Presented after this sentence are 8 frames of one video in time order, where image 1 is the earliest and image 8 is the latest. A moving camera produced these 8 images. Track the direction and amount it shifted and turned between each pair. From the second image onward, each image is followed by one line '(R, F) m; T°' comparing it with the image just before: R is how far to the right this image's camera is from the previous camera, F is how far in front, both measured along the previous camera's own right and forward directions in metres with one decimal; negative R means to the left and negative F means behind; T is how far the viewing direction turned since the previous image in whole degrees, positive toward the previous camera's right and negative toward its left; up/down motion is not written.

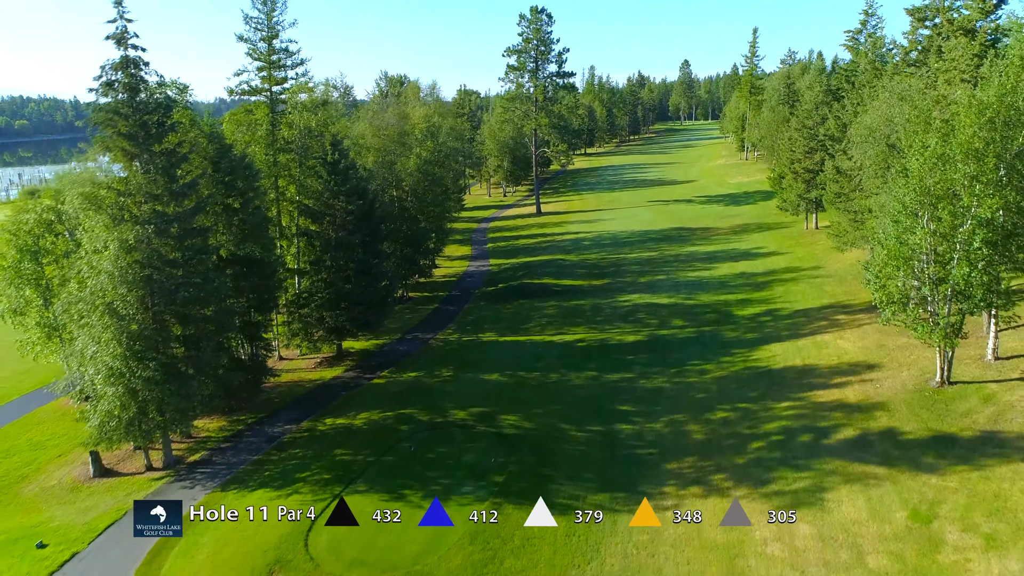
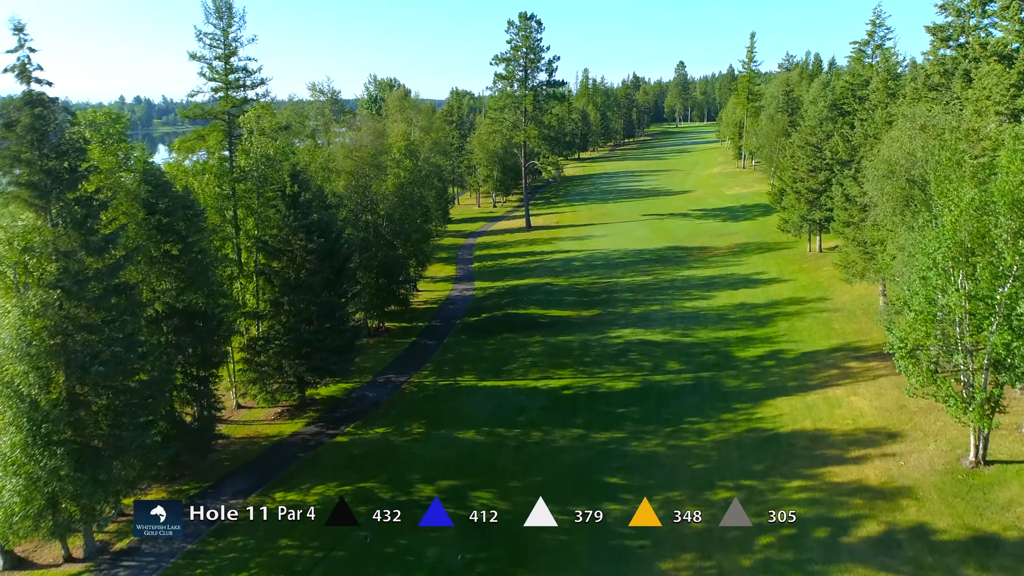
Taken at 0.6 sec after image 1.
(+0.5, +2.4) m; 0°
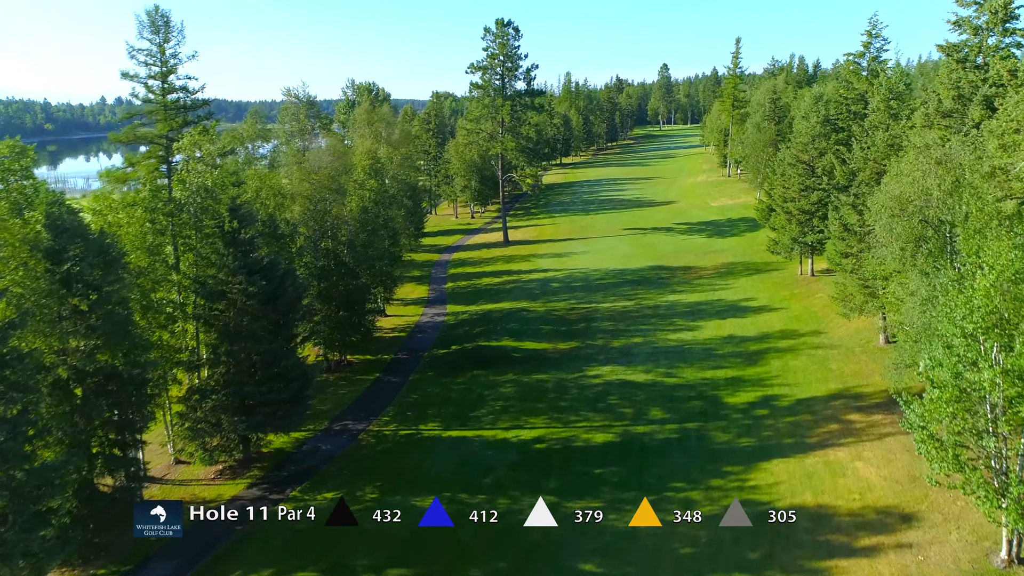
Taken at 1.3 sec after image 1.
(+0.5, +2.4) m; +1°
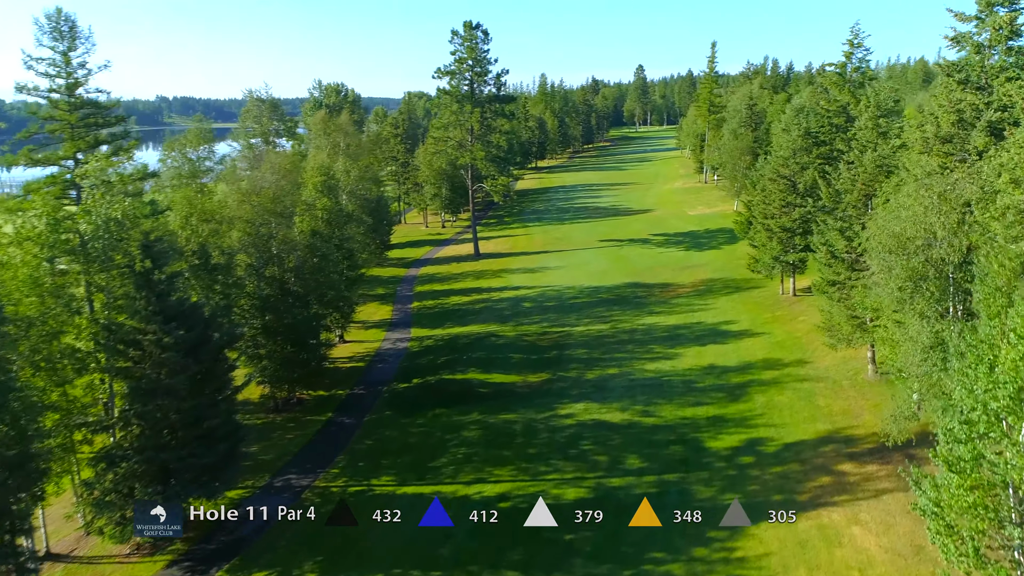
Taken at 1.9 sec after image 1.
(+0.5, +2.0) m; +1°
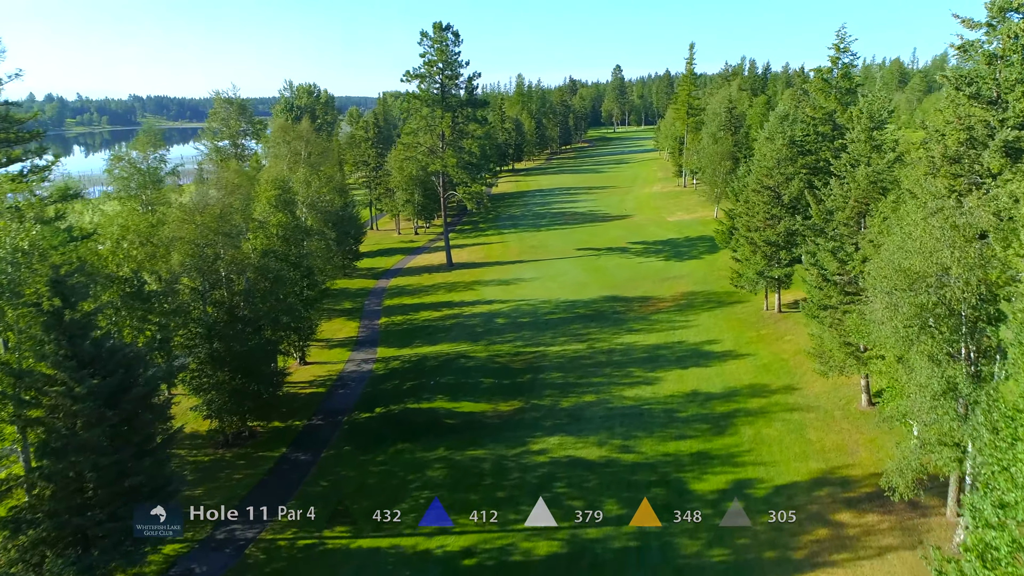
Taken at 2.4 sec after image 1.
(+0.4, +1.9) m; +1°
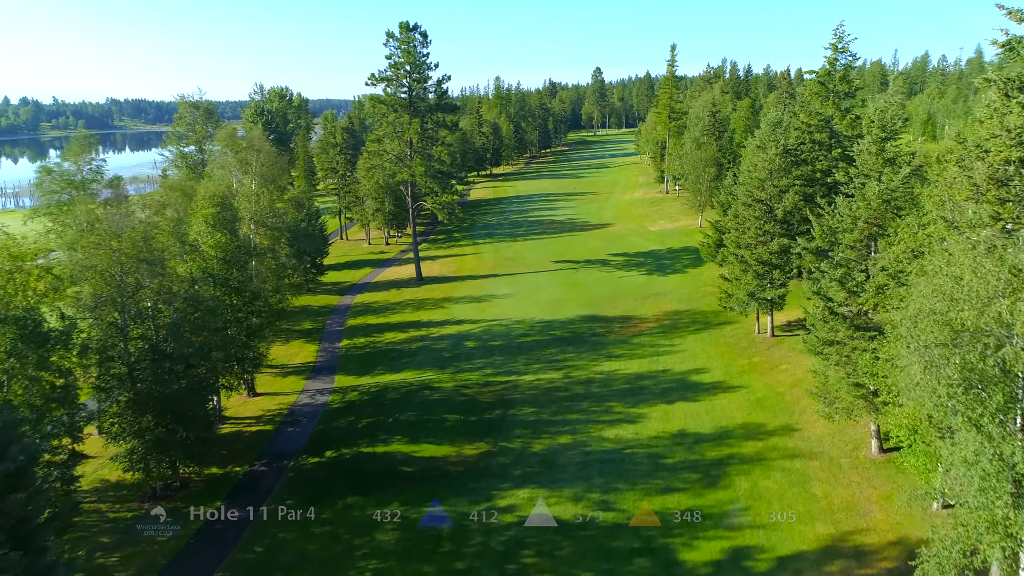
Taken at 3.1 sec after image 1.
(+0.5, +2.9) m; +1°
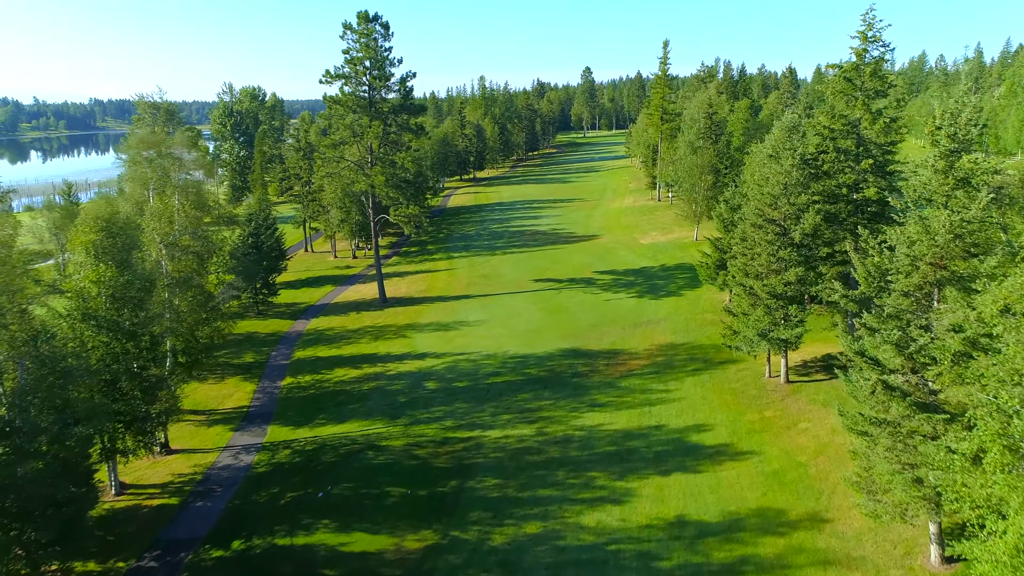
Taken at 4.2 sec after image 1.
(+0.9, +5.0) m; +1°
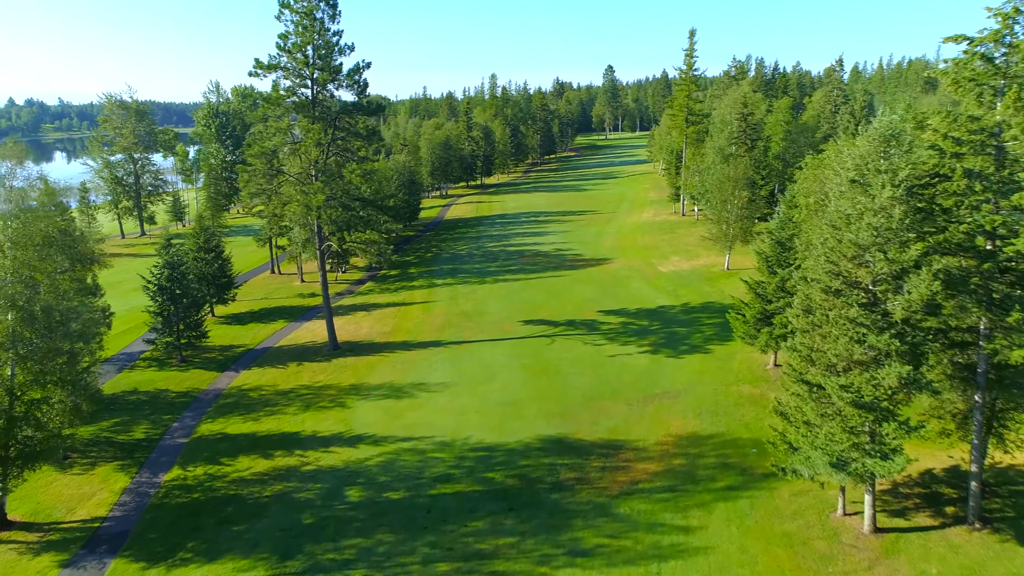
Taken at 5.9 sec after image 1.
(+1.8, +8.7) m; -2°
